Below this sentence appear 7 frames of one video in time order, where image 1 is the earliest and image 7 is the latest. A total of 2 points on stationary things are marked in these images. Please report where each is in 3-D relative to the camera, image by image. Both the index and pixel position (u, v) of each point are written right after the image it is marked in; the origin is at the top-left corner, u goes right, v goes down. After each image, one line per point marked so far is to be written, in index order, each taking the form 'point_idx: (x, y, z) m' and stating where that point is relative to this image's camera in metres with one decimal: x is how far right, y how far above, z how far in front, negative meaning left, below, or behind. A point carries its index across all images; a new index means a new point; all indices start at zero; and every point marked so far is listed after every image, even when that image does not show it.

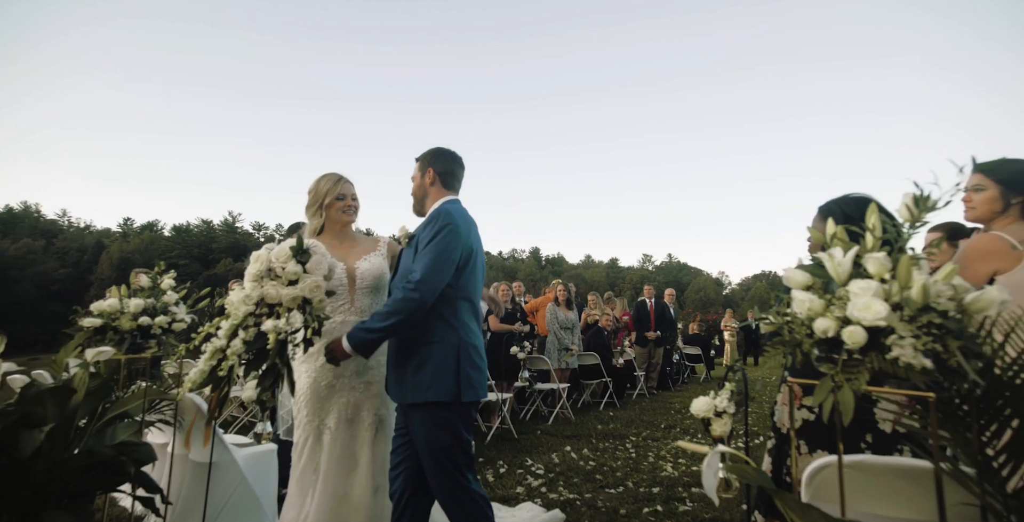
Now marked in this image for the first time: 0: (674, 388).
0: (+3.6, -2.9, +12.4) m
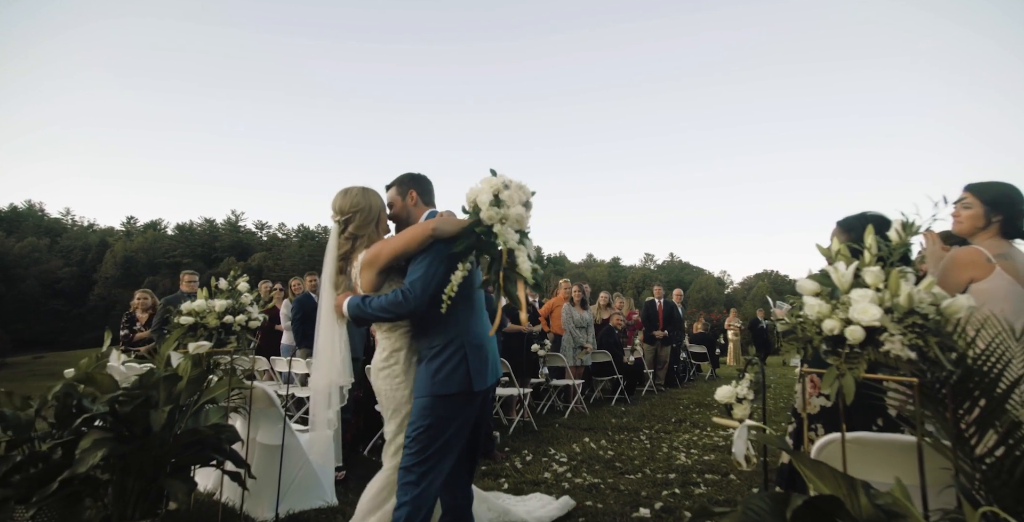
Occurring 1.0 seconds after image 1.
0: (+3.9, -2.9, +12.8) m
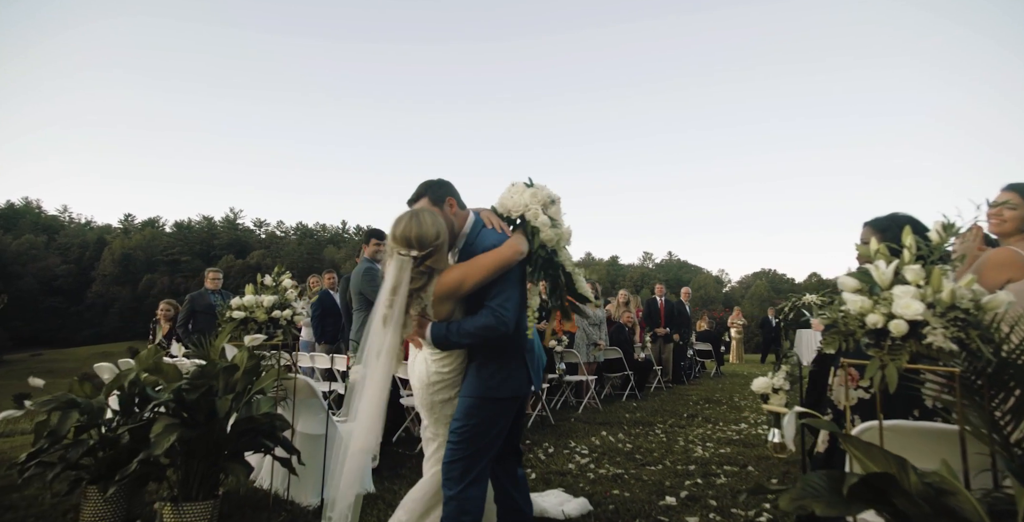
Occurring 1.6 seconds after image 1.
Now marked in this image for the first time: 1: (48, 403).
0: (+4.1, -2.9, +13.0) m
1: (-2.8, -0.8, +3.4) m
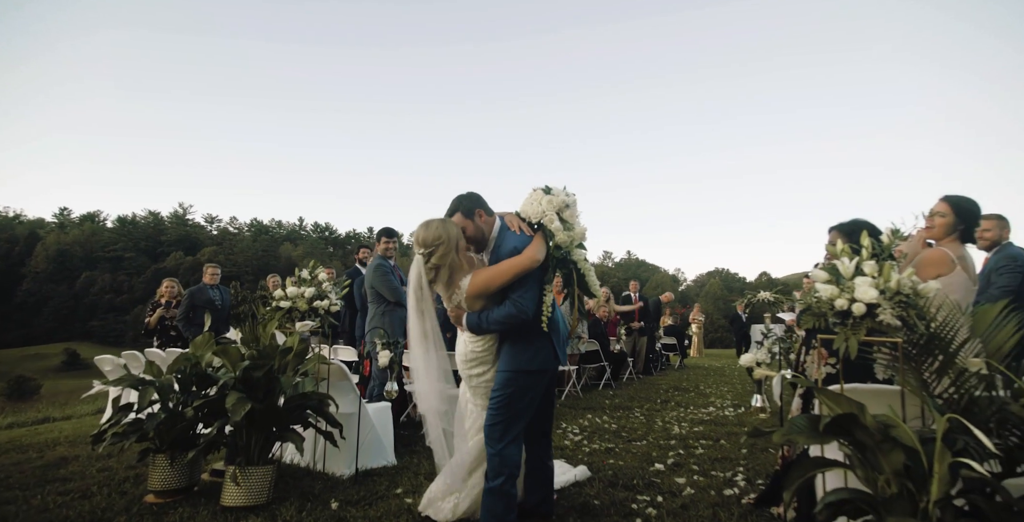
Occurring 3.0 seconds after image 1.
0: (+3.6, -2.8, +13.8) m
1: (-2.6, -0.8, +3.8) m
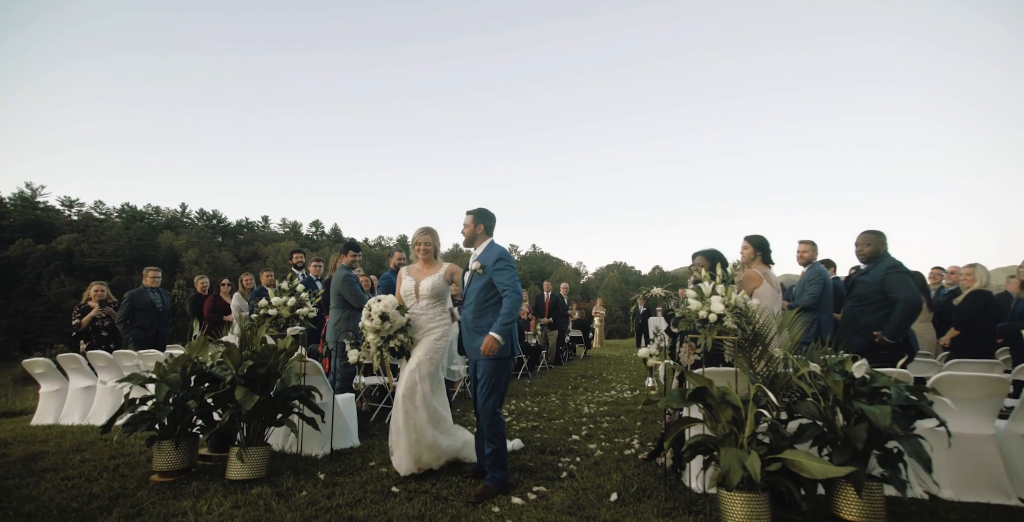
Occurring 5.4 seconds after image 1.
0: (+1.4, -2.8, +15.3) m
1: (-3.0, -0.9, +4.3) m
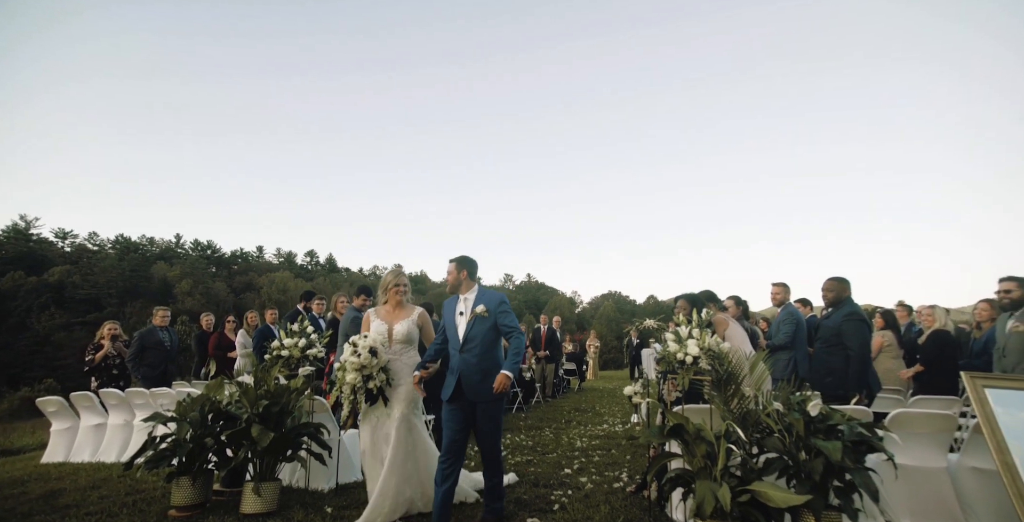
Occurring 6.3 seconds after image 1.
0: (+1.3, -3.8, +15.6) m
1: (-3.0, -1.3, +4.7) m
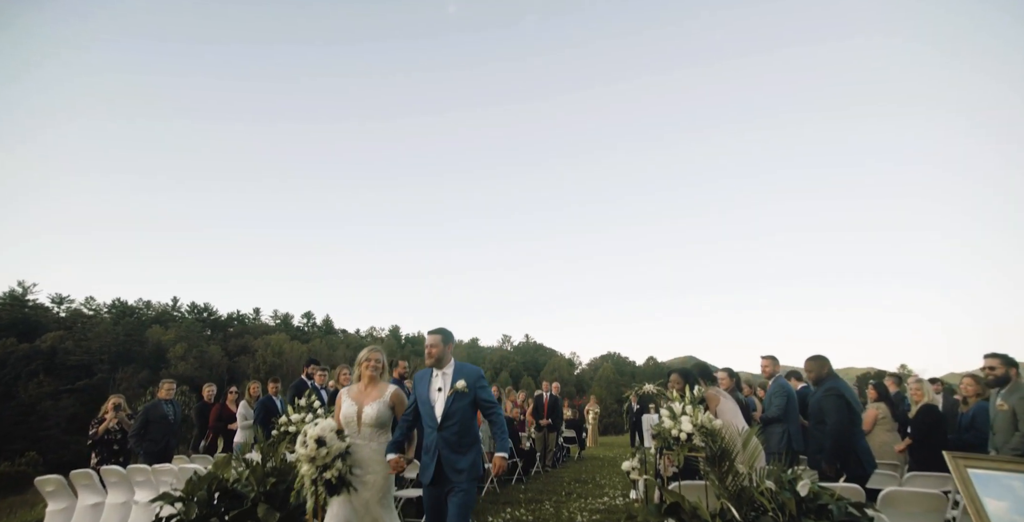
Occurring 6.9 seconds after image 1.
0: (+1.3, -5.7, +15.4) m
1: (-3.0, -2.0, +4.8) m
